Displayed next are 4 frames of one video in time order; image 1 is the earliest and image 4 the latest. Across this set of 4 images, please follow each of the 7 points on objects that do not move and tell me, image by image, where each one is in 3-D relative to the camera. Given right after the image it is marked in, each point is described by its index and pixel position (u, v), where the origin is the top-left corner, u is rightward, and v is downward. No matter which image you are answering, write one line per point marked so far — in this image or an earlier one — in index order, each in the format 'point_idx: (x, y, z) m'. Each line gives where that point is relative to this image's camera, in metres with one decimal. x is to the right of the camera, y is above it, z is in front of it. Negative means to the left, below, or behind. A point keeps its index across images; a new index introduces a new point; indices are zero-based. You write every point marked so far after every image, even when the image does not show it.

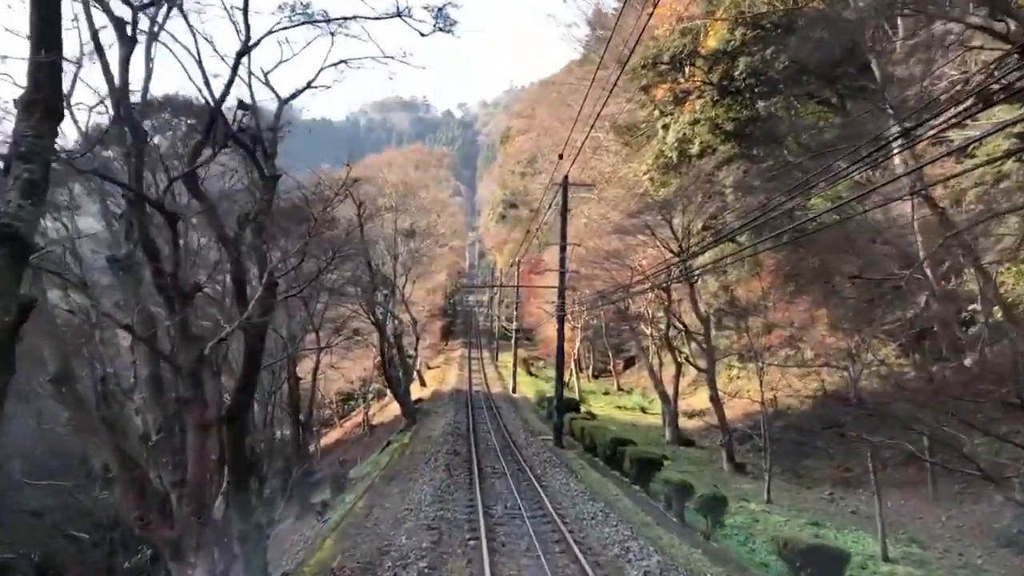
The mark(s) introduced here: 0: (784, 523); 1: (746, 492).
0: (+5.3, -4.5, +15.7) m
1: (+5.5, -4.8, +19.1) m
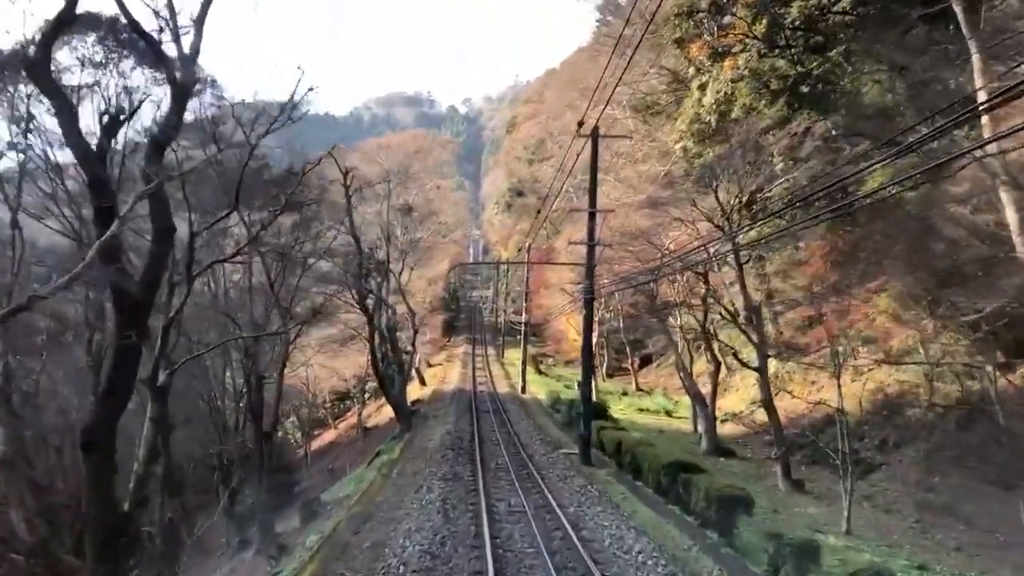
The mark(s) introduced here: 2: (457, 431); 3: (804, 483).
0: (+5.5, -4.1, +12.1) m
1: (+5.8, -4.4, +15.5) m
2: (-1.3, -3.6, +19.9) m
3: (+6.6, -4.4, +18.3) m
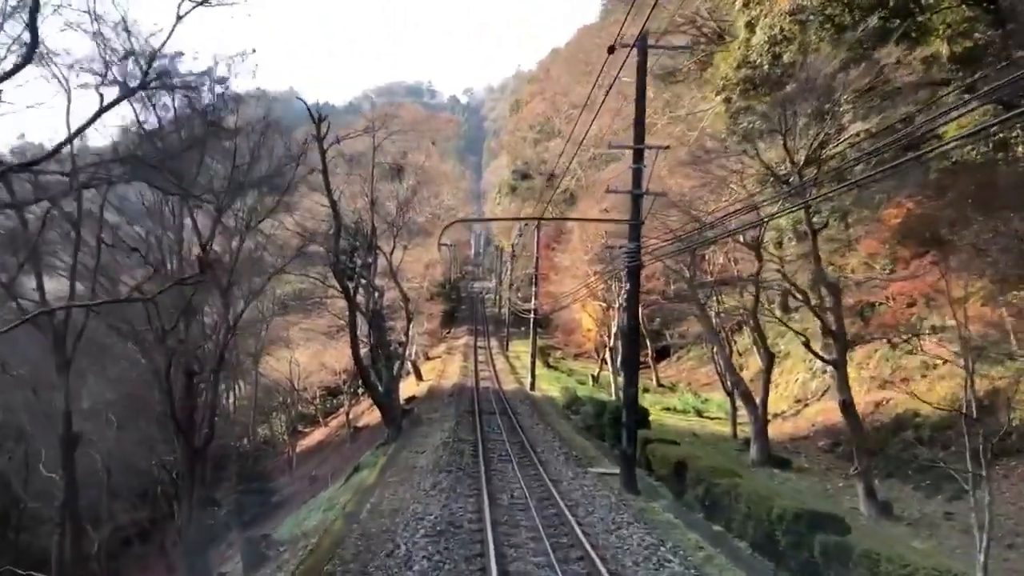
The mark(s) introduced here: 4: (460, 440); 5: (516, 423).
0: (+5.7, -3.7, +8.3) m
1: (+6.0, -3.9, +11.8) m
2: (-1.1, -3.0, +16.2) m
3: (+6.8, -3.9, +14.6) m
4: (-1.1, -3.1, +16.5) m
5: (+0.1, -3.2, +19.4) m
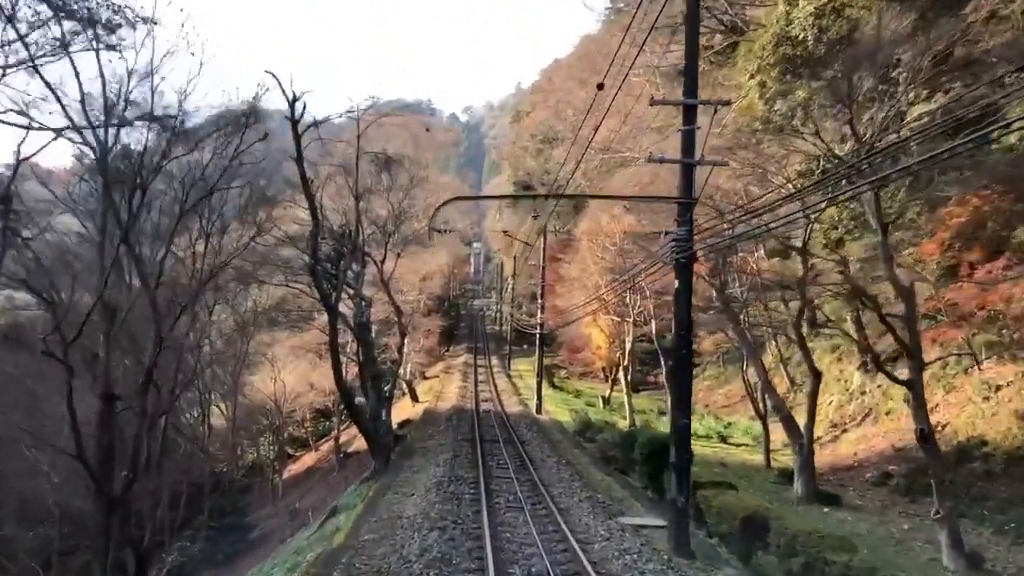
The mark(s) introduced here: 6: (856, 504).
0: (+5.9, -3.6, +5.8) m
1: (+6.1, -3.9, +9.2) m
2: (-1.0, -3.2, +13.7) m
3: (+6.9, -4.0, +12.0) m
4: (-0.9, -3.2, +13.9) m
5: (+0.2, -3.4, +16.9) m
6: (+6.8, -4.2, +15.9) m
